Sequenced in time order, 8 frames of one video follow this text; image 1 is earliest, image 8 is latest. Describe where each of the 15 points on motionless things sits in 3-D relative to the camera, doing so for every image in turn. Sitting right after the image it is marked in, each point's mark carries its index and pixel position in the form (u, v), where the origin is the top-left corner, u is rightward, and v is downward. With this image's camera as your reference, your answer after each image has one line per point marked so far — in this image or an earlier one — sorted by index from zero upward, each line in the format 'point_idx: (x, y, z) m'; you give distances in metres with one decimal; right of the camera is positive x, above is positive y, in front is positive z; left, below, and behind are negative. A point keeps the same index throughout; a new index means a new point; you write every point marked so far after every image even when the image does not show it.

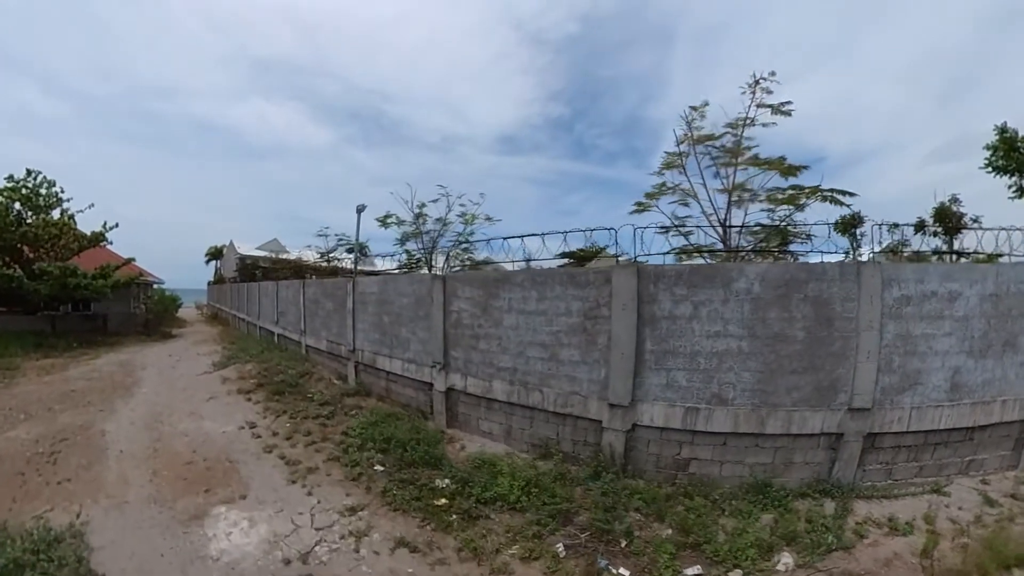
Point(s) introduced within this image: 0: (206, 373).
0: (-4.9, -1.4, +8.2) m
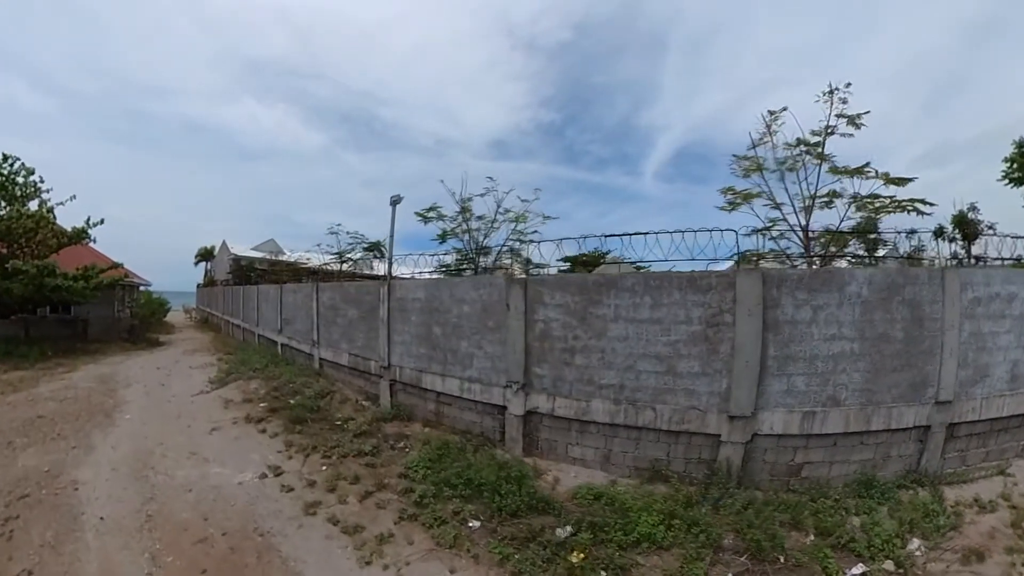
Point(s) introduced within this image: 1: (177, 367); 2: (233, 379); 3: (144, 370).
0: (-4.1, -1.5, +6.9) m
1: (-6.3, -1.5, +9.3) m
2: (-4.3, -1.4, +7.9) m
3: (-6.8, -1.5, +9.2) m
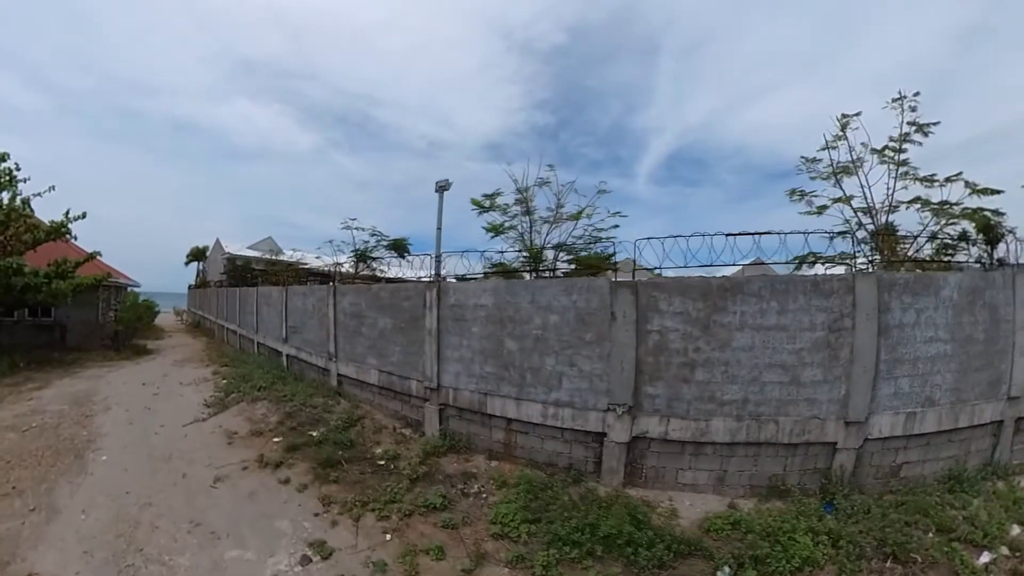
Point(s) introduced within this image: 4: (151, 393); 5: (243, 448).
0: (-3.4, -1.5, +5.7) m
1: (-5.6, -1.5, +8.1) m
2: (-3.6, -1.5, +6.6) m
3: (-6.1, -1.5, +7.9) m
4: (-5.3, -1.5, +7.3) m
5: (-2.6, -1.5, +4.8) m
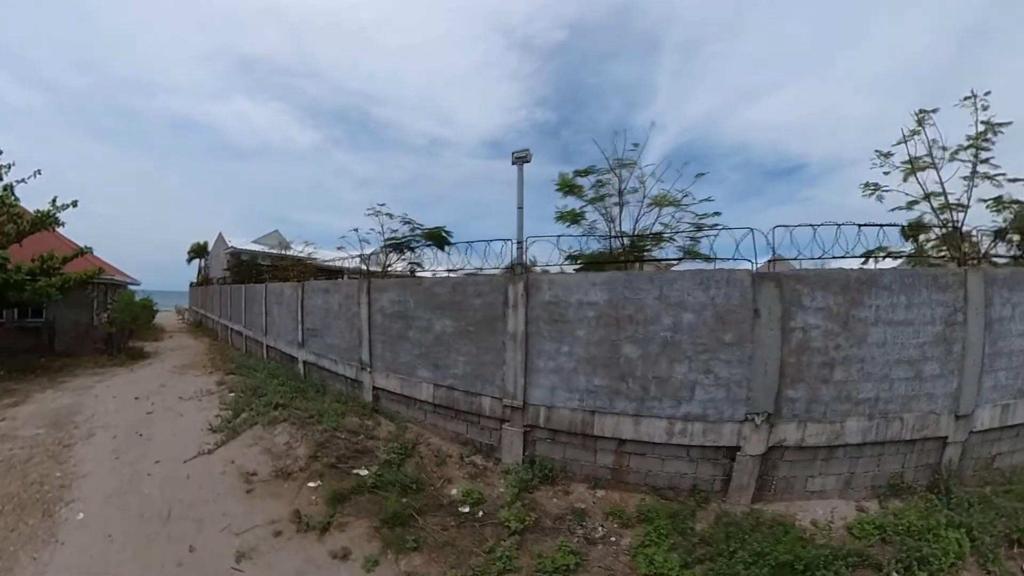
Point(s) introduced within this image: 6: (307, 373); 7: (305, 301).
0: (-2.6, -1.5, +4.5) m
1: (-4.8, -1.5, +6.9) m
2: (-2.8, -1.4, +5.5) m
3: (-5.3, -1.5, +6.7) m
4: (-4.5, -1.5, +6.1) m
5: (-1.8, -1.5, +3.6) m
6: (-3.2, -1.3, +7.8) m
7: (-3.2, -0.2, +7.8) m
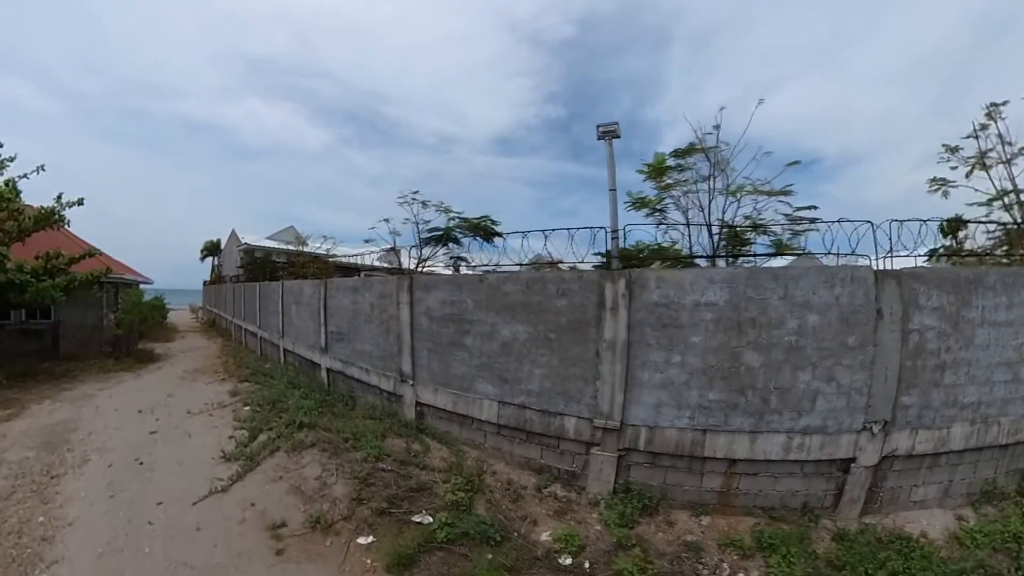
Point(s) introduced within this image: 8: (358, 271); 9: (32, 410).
0: (-2.0, -1.4, +3.7) m
1: (-4.1, -1.4, +6.1) m
2: (-2.1, -1.4, +4.6) m
3: (-4.6, -1.5, +5.9) m
4: (-3.8, -1.5, +5.3) m
5: (-1.1, -1.5, +2.8) m
6: (-2.5, -1.3, +7.0) m
7: (-2.5, -0.2, +6.9) m
8: (-2.7, +0.3, +8.8) m
9: (-6.0, -1.5, +6.3) m
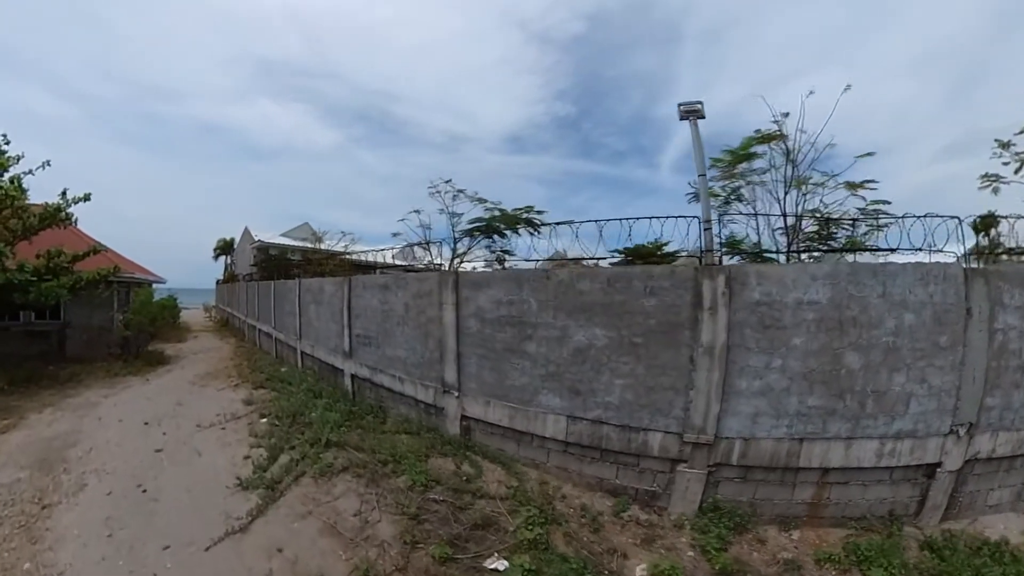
0: (-1.5, -1.4, +3.0) m
1: (-3.6, -1.4, +5.5) m
2: (-1.6, -1.4, +4.0) m
3: (-4.1, -1.5, +5.3) m
4: (-3.3, -1.5, +4.7) m
5: (-0.7, -1.4, +2.2) m
6: (-2.0, -1.3, +6.3) m
7: (-2.0, -0.2, +6.3) m
8: (-2.1, +0.3, +8.2) m
9: (-5.4, -1.5, +5.7) m
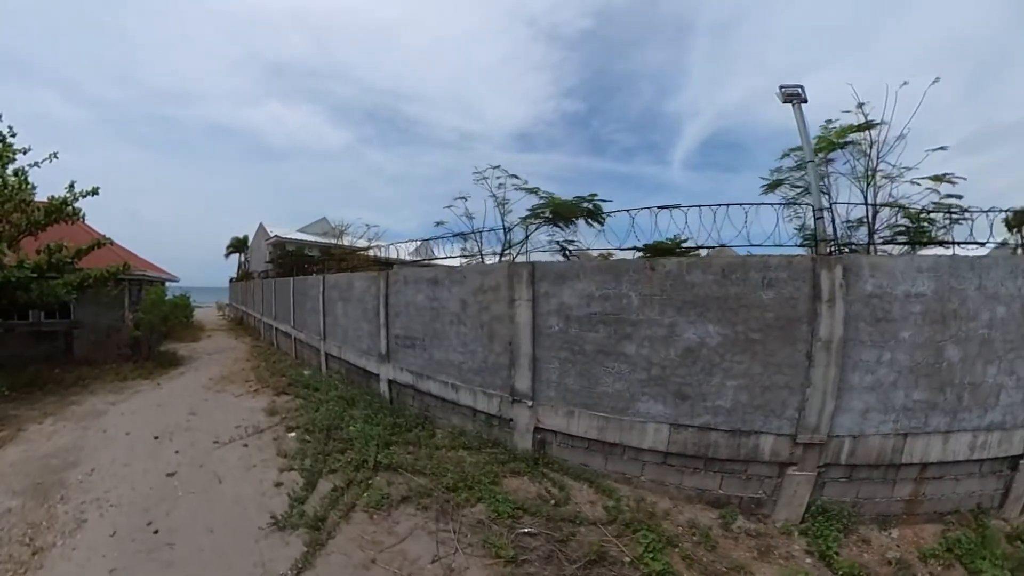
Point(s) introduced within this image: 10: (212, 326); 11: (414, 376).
0: (-0.9, -1.4, +2.4) m
1: (-3.0, -1.4, +4.8) m
2: (-1.0, -1.3, +3.3) m
3: (-3.5, -1.4, +4.7) m
4: (-2.7, -1.4, +4.0) m
5: (-0.1, -1.4, +1.5) m
6: (-1.3, -1.2, +5.7) m
7: (-1.4, -0.1, +5.7) m
8: (-1.5, +0.4, +7.5) m
9: (-4.8, -1.5, +5.1) m
10: (-10.0, -1.3, +17.0) m
11: (-1.0, -0.9, +5.2) m
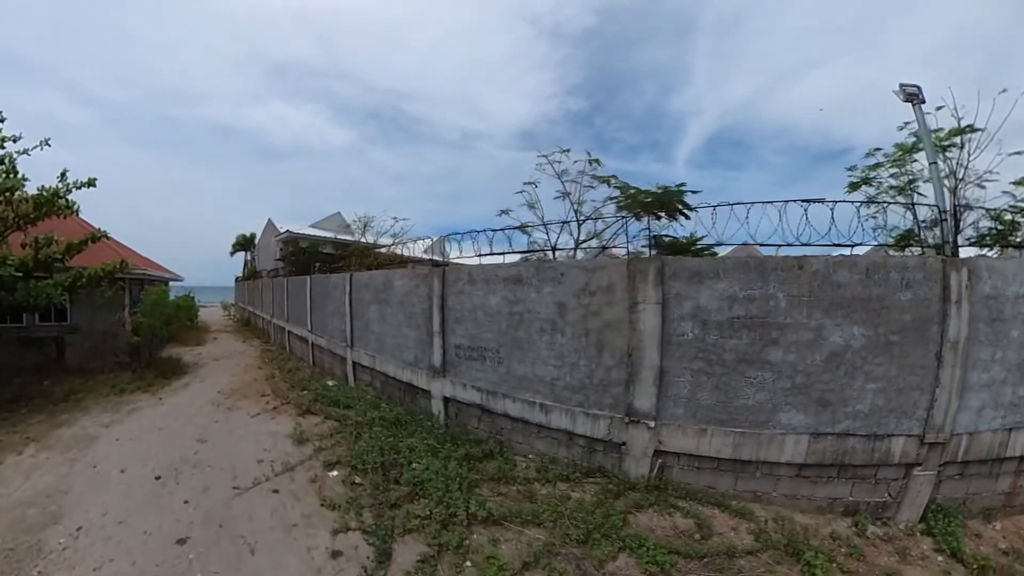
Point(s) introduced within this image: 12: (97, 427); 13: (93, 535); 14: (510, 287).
0: (-0.1, -1.4, +1.4) m
1: (-2.2, -1.4, +3.9) m
2: (-0.2, -1.3, +2.4) m
3: (-2.7, -1.4, +3.7) m
4: (-1.9, -1.4, +3.1) m
5: (+0.7, -1.4, +0.5) m
6: (-0.6, -1.2, +4.7) m
7: (-0.6, -0.1, +4.7) m
8: (-0.7, +0.4, +6.6) m
9: (-4.0, -1.5, +4.2) m
10: (-9.2, -1.3, +16.0) m
11: (-0.3, -0.9, +4.3) m
12: (-4.3, -1.4, +5.1) m
13: (-2.3, -1.4, +3.0) m
14: (0.0, 0.0, +3.9) m
